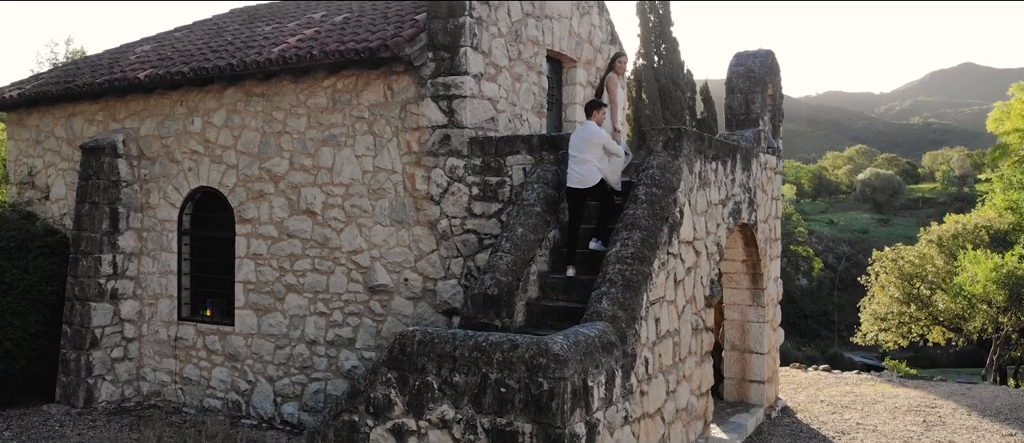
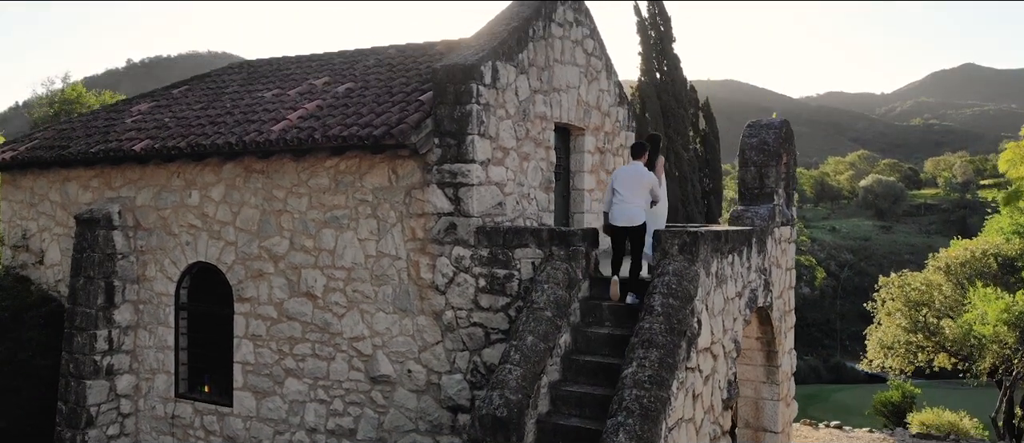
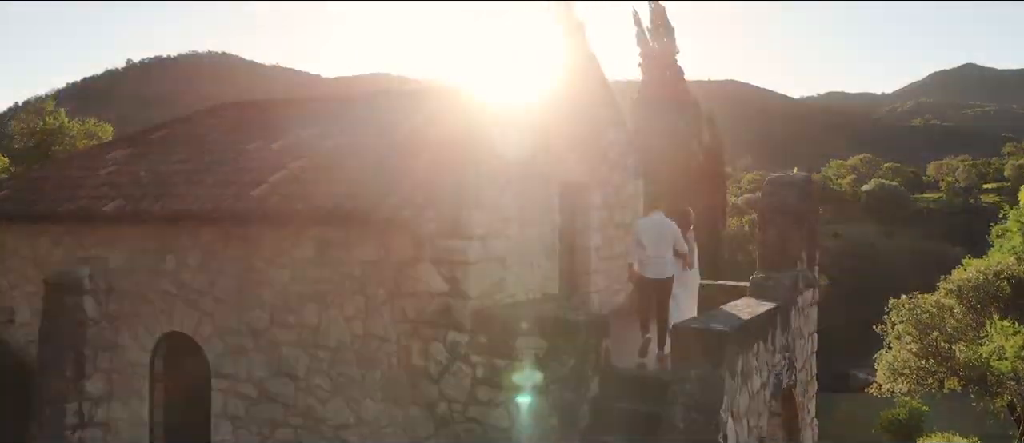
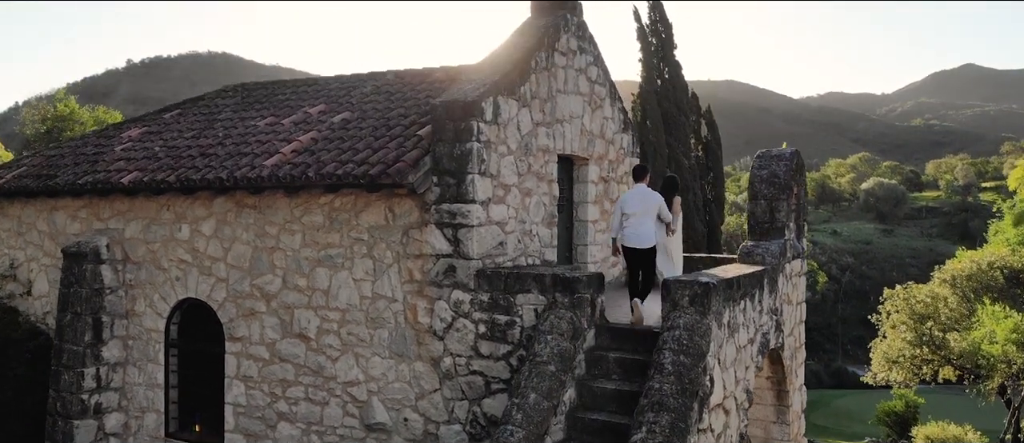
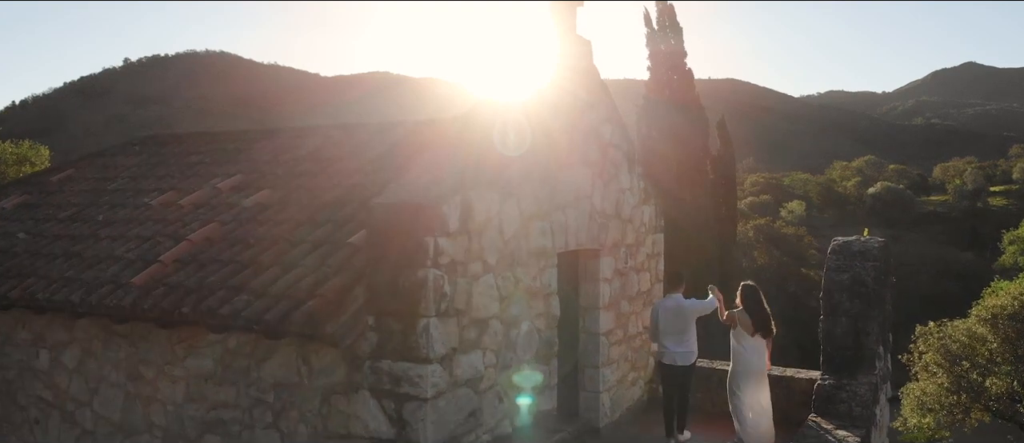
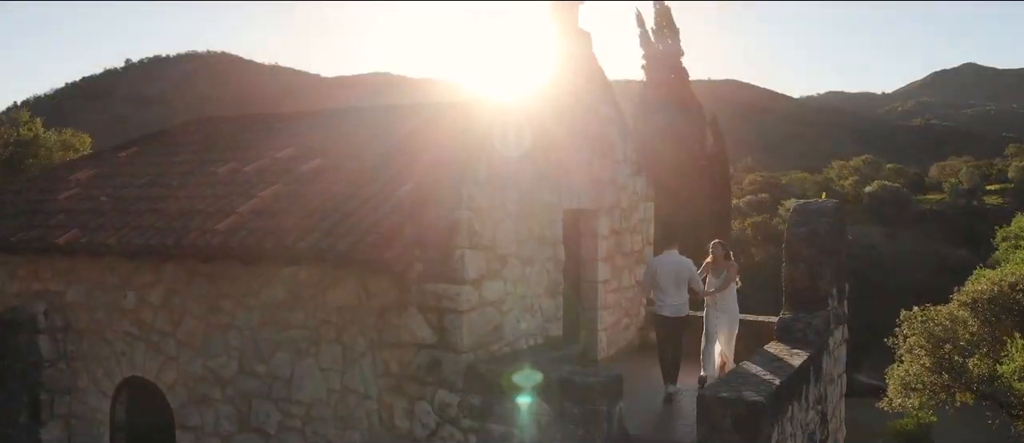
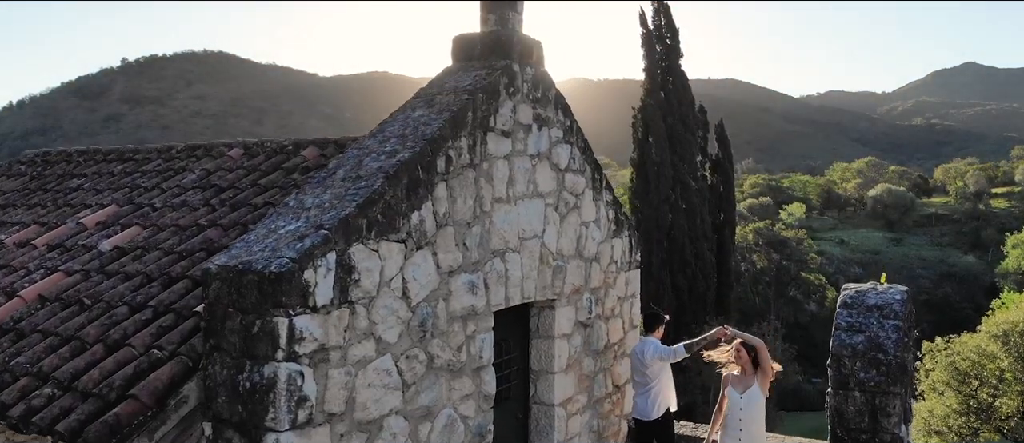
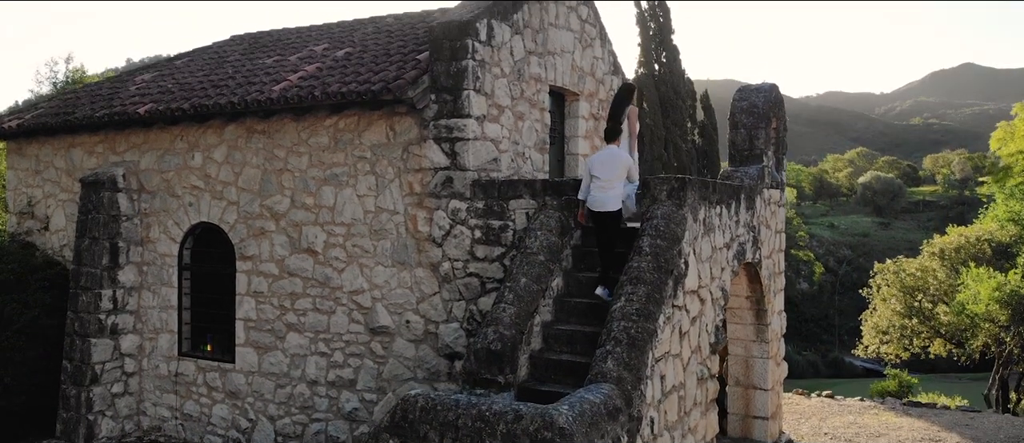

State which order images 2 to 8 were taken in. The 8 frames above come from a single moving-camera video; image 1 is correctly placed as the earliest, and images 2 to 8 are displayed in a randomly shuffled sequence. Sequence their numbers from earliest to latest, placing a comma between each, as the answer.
8, 2, 4, 3, 6, 5, 7
